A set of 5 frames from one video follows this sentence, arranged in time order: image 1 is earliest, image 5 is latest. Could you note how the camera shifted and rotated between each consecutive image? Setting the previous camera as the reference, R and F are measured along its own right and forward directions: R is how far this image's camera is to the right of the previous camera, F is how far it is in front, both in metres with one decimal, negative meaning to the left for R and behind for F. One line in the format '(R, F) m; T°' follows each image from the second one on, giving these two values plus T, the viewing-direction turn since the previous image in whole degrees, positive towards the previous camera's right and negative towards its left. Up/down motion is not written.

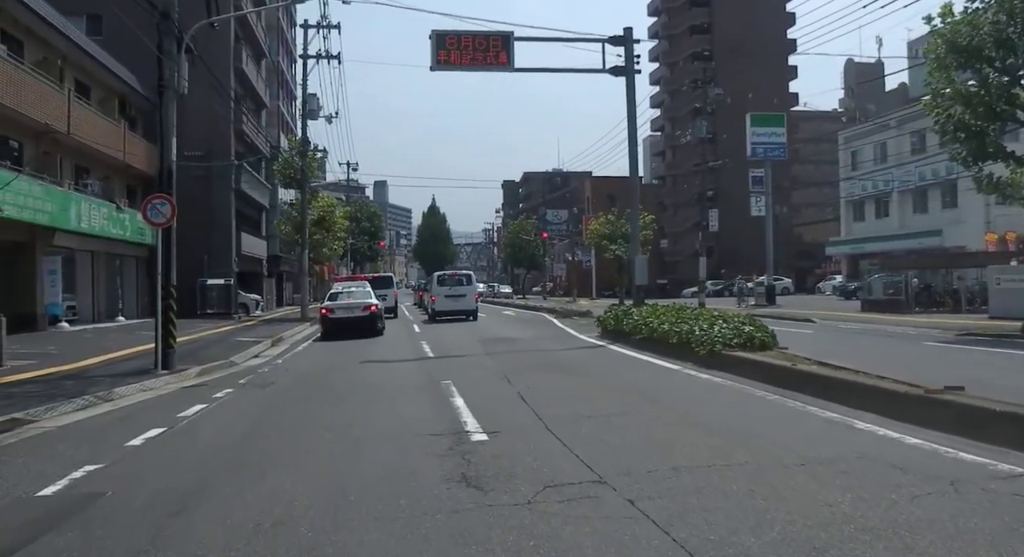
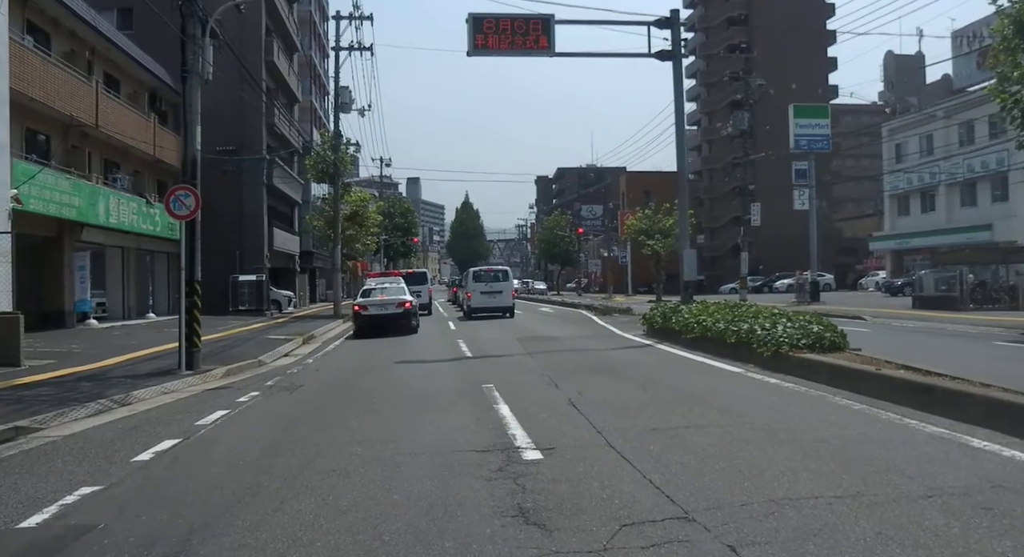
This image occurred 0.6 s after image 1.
(-0.2, +1.1) m; -2°
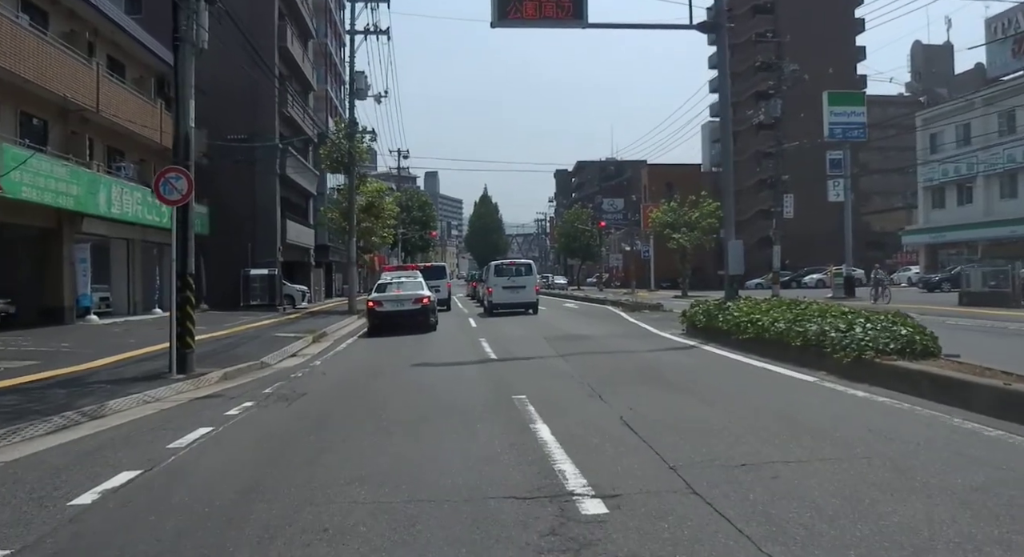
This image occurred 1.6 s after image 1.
(-0.2, +1.8) m; -1°
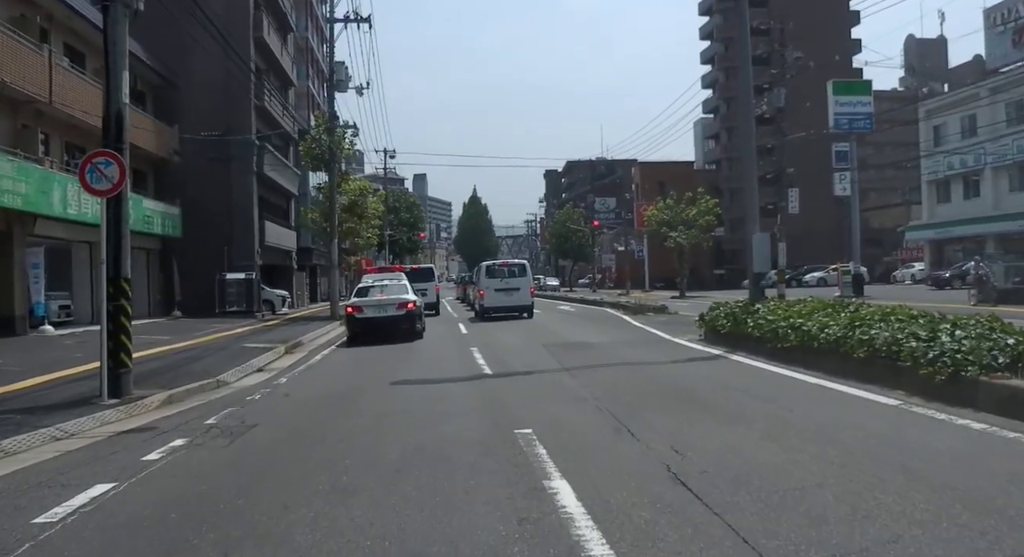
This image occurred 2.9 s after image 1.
(-0.1, +2.2) m; +1°
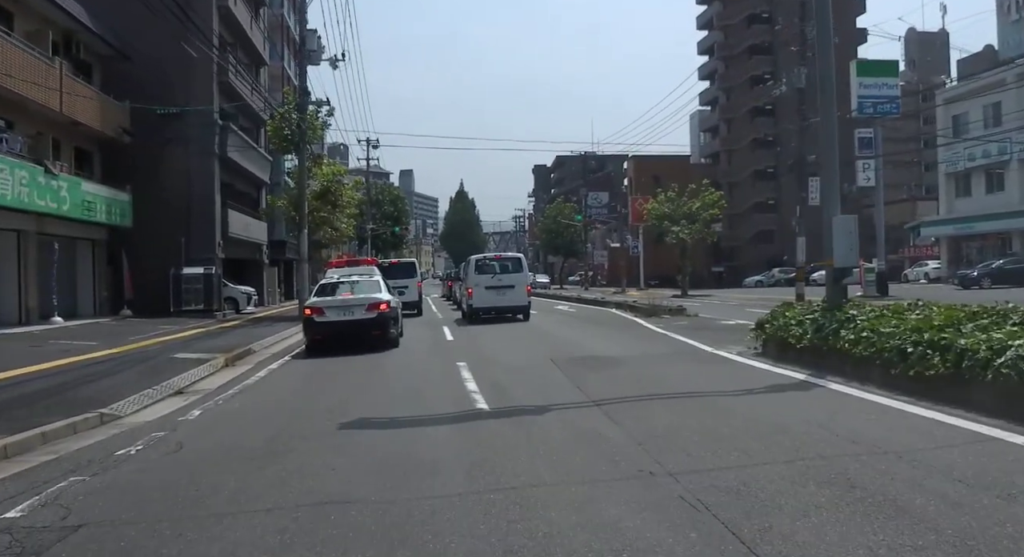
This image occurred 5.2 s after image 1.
(-0.2, +4.0) m; +1°
